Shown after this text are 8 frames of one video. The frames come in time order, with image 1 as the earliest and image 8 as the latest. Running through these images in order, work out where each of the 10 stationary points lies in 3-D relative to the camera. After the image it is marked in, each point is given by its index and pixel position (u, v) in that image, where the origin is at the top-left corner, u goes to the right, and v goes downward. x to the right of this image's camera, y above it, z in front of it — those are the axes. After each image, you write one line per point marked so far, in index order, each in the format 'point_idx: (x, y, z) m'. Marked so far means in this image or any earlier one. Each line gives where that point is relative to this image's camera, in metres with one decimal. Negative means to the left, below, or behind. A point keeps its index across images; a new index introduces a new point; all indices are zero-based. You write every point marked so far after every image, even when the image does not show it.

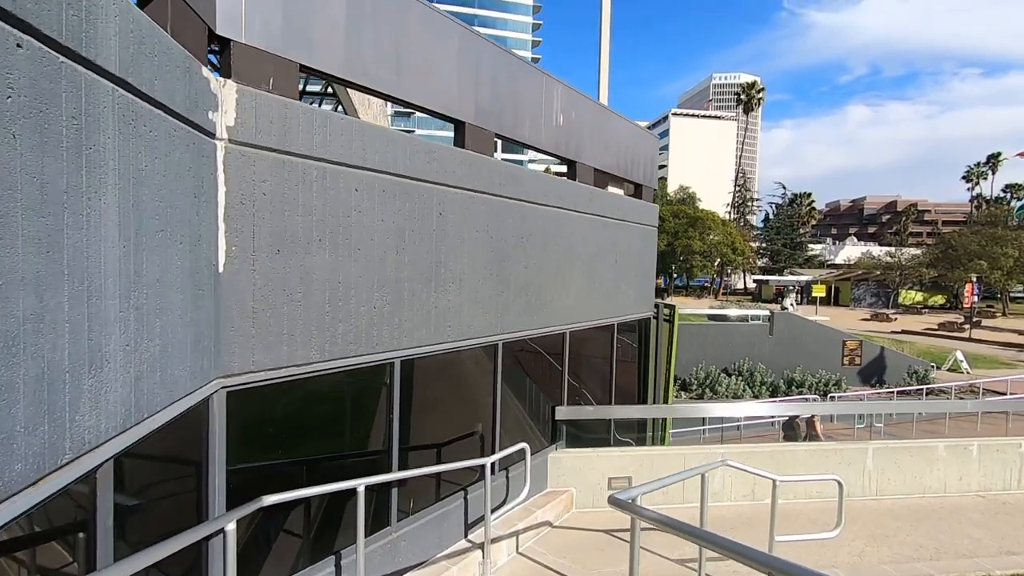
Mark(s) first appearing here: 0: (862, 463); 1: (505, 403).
0: (+5.0, -2.5, +7.7) m
1: (-0.1, -1.4, +6.3) m
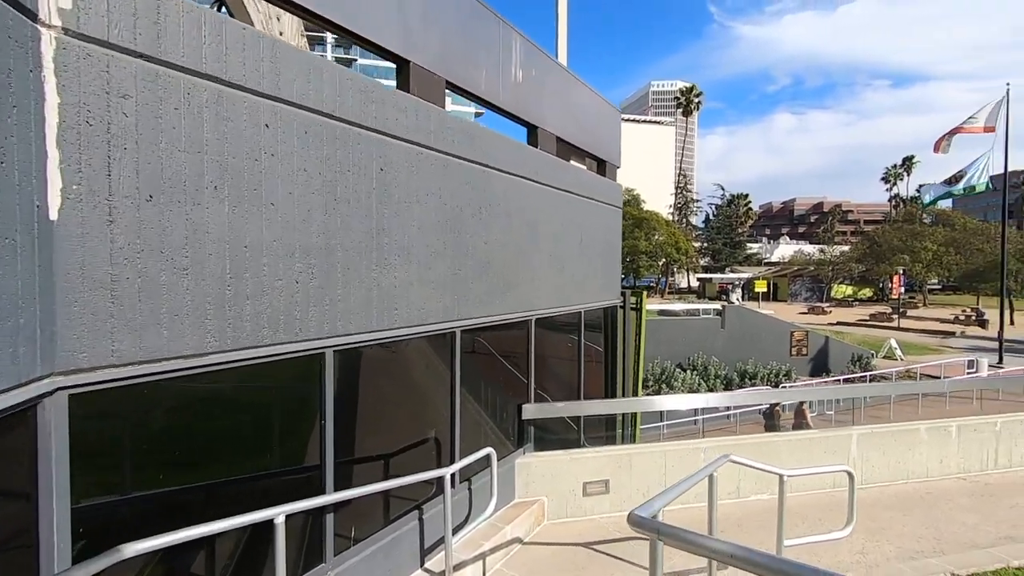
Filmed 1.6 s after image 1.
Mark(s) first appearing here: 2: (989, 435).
0: (+4.5, -2.2, +7.2) m
1: (-0.5, -1.2, +5.4) m
2: (+6.9, -2.1, +7.8) m
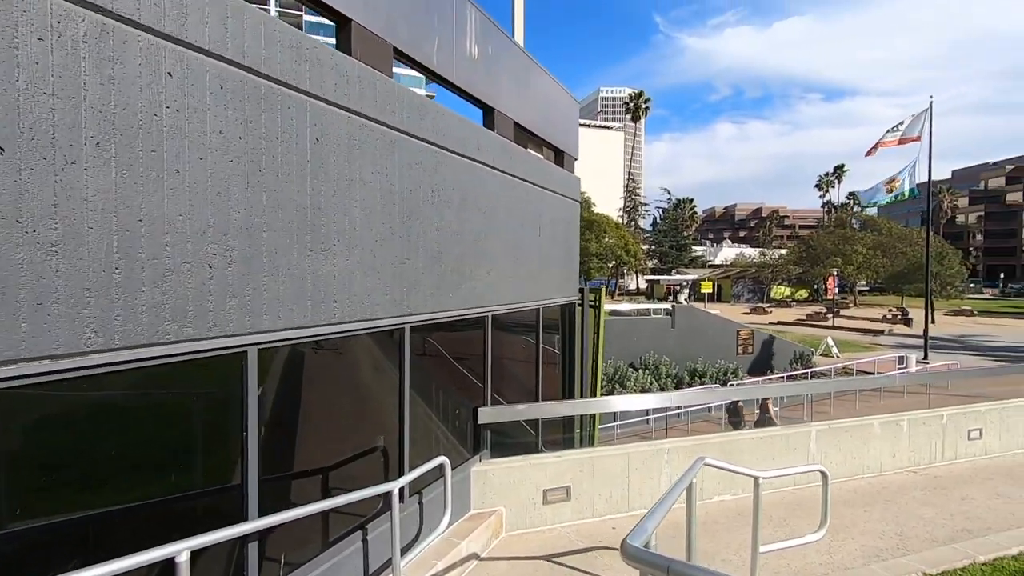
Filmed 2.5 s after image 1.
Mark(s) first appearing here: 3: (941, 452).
0: (+3.9, -2.1, +7.1) m
1: (-0.9, -1.1, +4.9) m
2: (+6.3, -2.1, +8.0) m
3: (+6.4, -2.4, +8.0) m
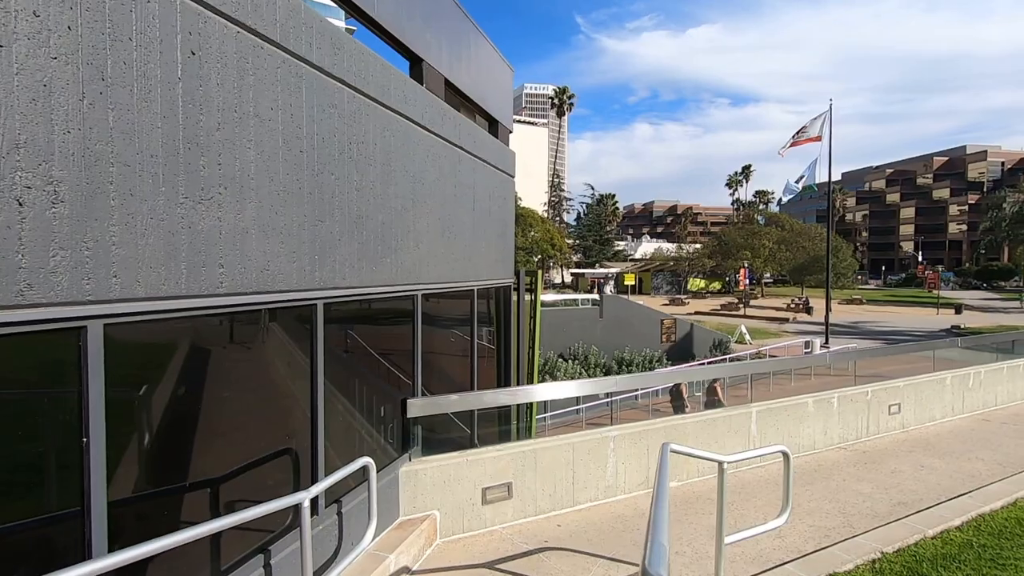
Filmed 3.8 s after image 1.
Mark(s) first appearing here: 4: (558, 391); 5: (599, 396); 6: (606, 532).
0: (+3.1, -1.8, +7.0) m
1: (-1.4, -0.9, +4.1) m
2: (+5.3, -1.8, +8.2) m
3: (+5.4, -2.1, +8.2) m
4: (+0.4, -1.1, +5.6) m
5: (+0.8, -1.2, +5.9) m
6: (+0.9, -2.4, +5.2) m
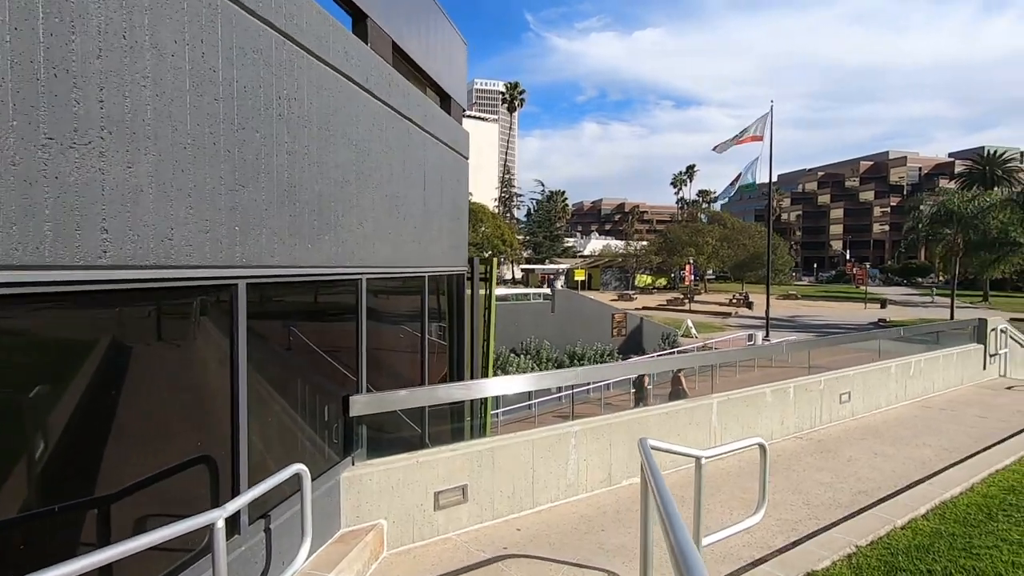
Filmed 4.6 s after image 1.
0: (+2.5, -1.7, +6.8) m
1: (-1.7, -0.7, +3.6) m
2: (+4.6, -1.6, +8.2) m
3: (+4.7, -2.0, +8.2) m
4: (0.0, -0.9, +5.2) m
5: (+0.3, -1.0, +5.5) m
6: (+0.5, -2.2, +4.9) m
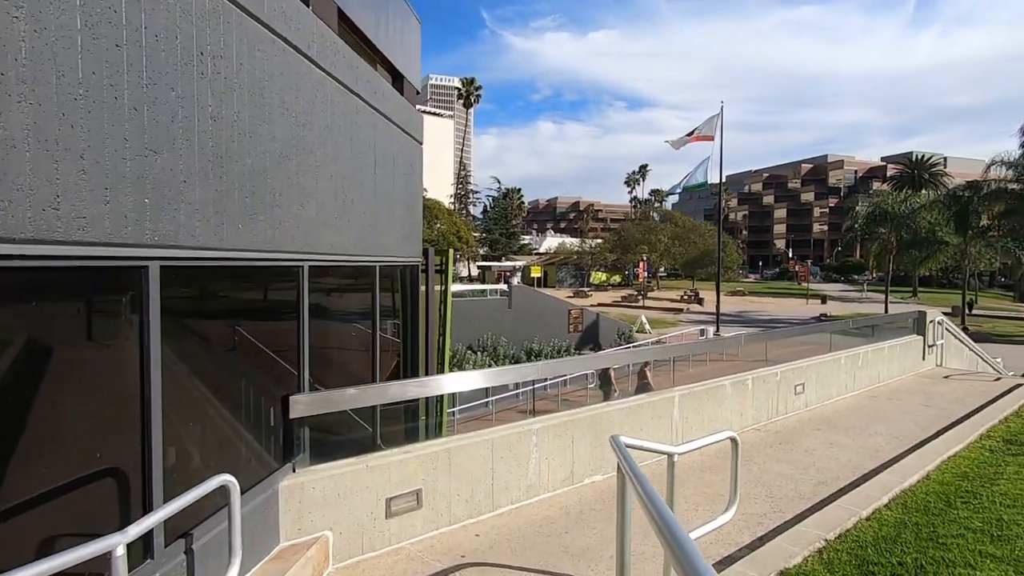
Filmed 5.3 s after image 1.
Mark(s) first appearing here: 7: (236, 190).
0: (+2.0, -1.6, +6.7) m
1: (-1.9, -0.7, +3.1) m
2: (+4.0, -1.5, +8.2) m
3: (+4.0, -1.8, +8.3) m
4: (-0.4, -0.8, +4.8) m
5: (-0.1, -1.0, +5.2) m
6: (+0.2, -2.1, +4.6) m
7: (-1.7, +0.6, +3.4) m
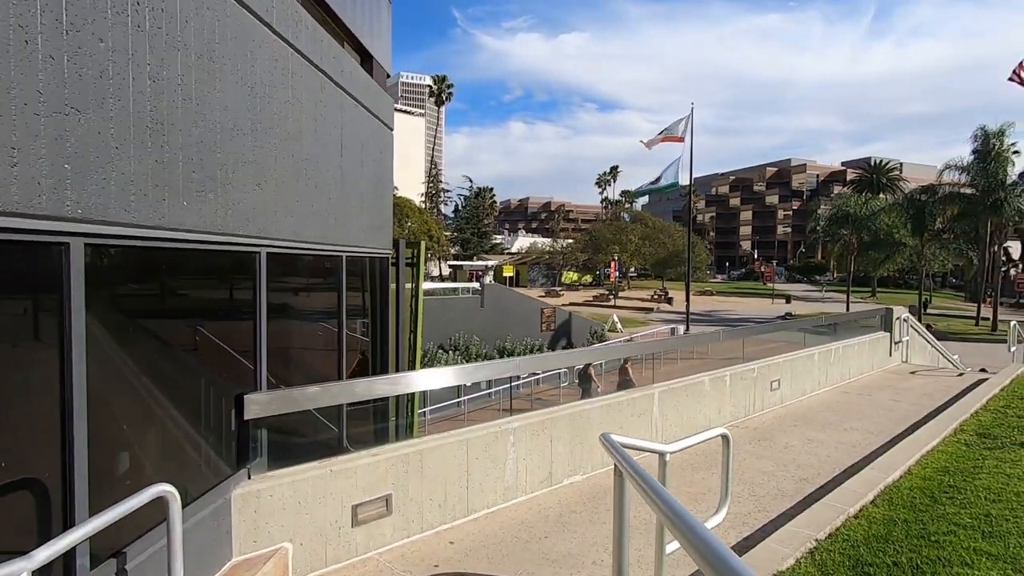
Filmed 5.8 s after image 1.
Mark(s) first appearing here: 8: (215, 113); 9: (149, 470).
0: (+1.7, -1.5, +6.5) m
1: (-2.0, -0.6, +2.7) m
2: (+3.6, -1.4, +8.1) m
3: (+3.7, -1.8, +8.2) m
4: (-0.6, -0.7, +4.5) m
5: (-0.3, -0.9, +4.9) m
6: (0.0, -2.0, +4.3) m
7: (-1.8, +0.7, +3.0) m
8: (-1.8, +1.0, +3.3) m
9: (-2.0, -0.9, +2.8) m
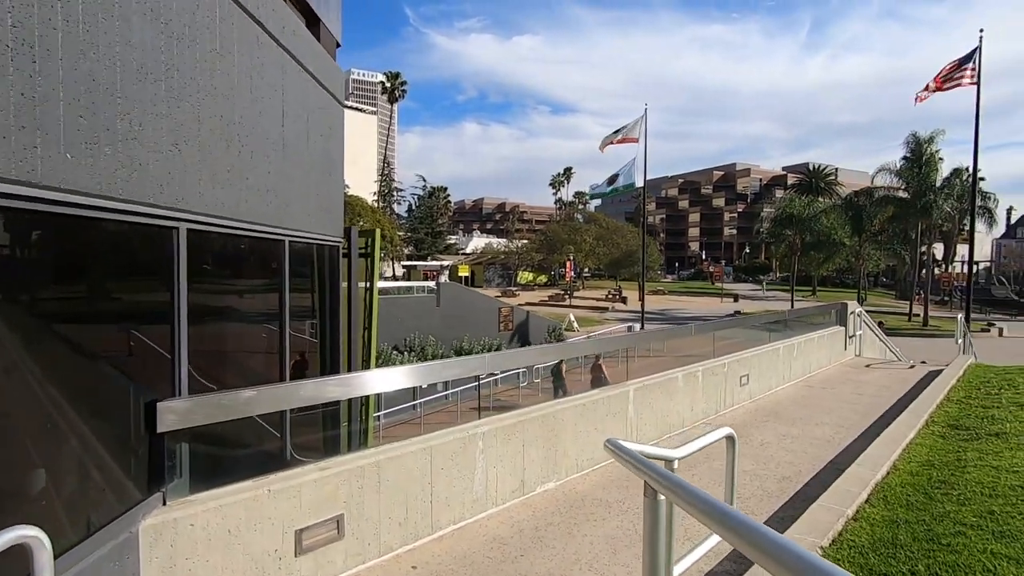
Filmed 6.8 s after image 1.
0: (+1.3, -1.4, +6.1) m
1: (-2.1, -0.5, +2.0) m
2: (+3.1, -1.3, +7.9) m
3: (+3.1, -1.7, +8.0) m
4: (-0.8, -0.6, +4.0) m
5: (-0.5, -0.8, +4.3) m
6: (-0.2, -1.9, +3.8) m
7: (-1.9, +0.8, +2.3) m
8: (-1.9, +1.1, +2.6) m
9: (-2.1, -0.8, +2.2) m
